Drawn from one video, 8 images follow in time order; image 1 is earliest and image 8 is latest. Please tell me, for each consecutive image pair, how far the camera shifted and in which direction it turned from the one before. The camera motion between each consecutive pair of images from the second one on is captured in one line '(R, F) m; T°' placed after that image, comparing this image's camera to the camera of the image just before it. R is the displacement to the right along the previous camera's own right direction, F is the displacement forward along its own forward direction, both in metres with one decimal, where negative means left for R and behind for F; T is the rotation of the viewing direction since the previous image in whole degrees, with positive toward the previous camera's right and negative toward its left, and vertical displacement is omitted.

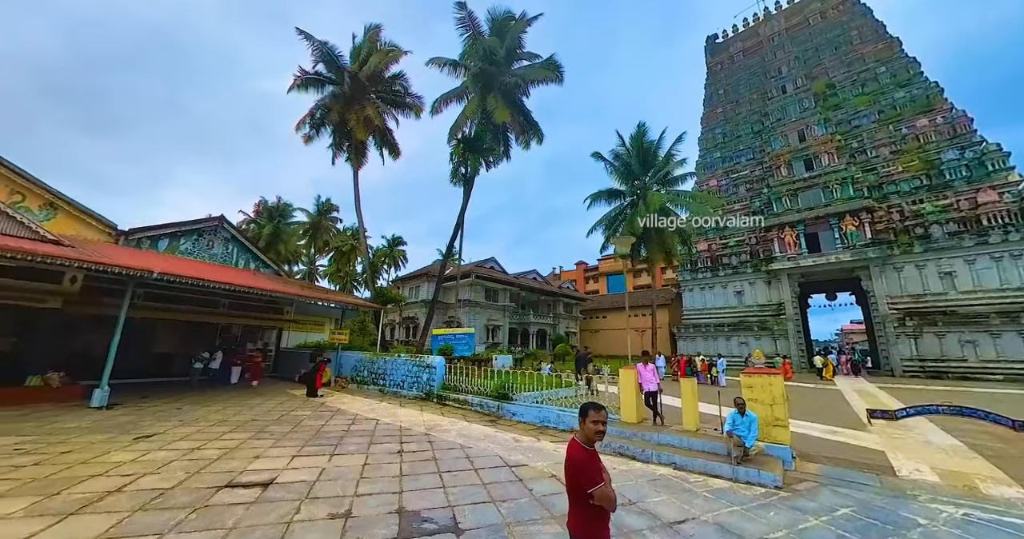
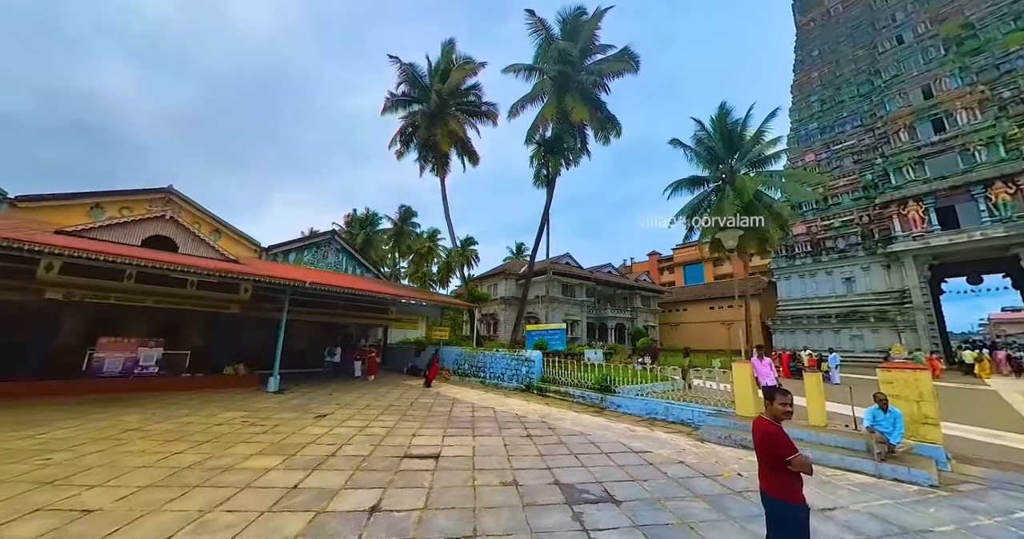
(-0.7, -0.6) m; -10°
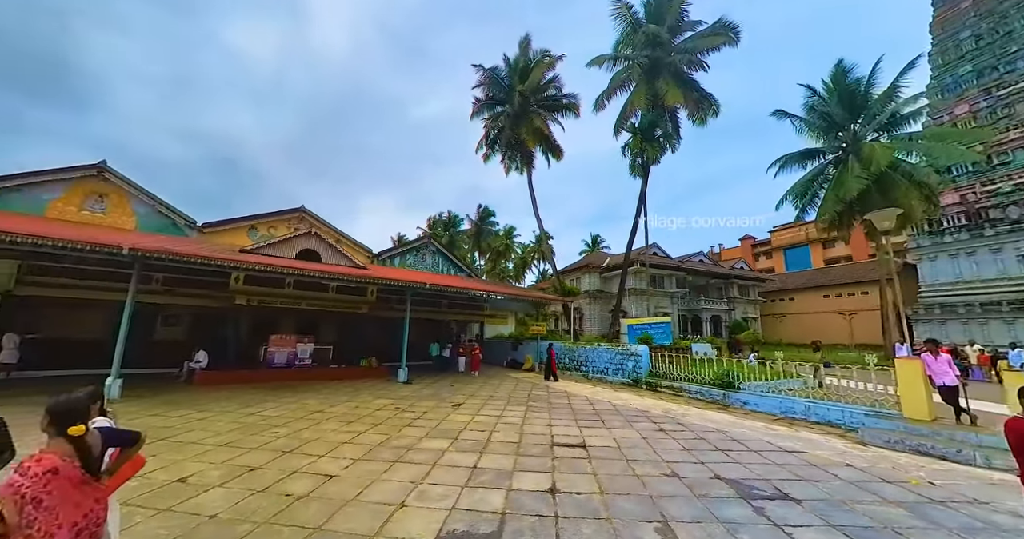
(-0.9, -0.3) m; -11°
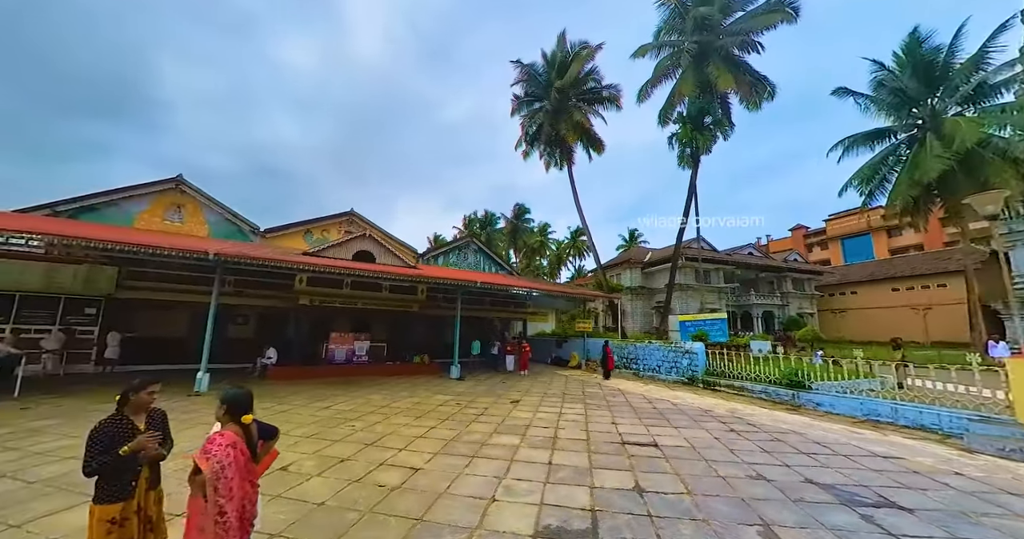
(-0.5, 0.0) m; -5°
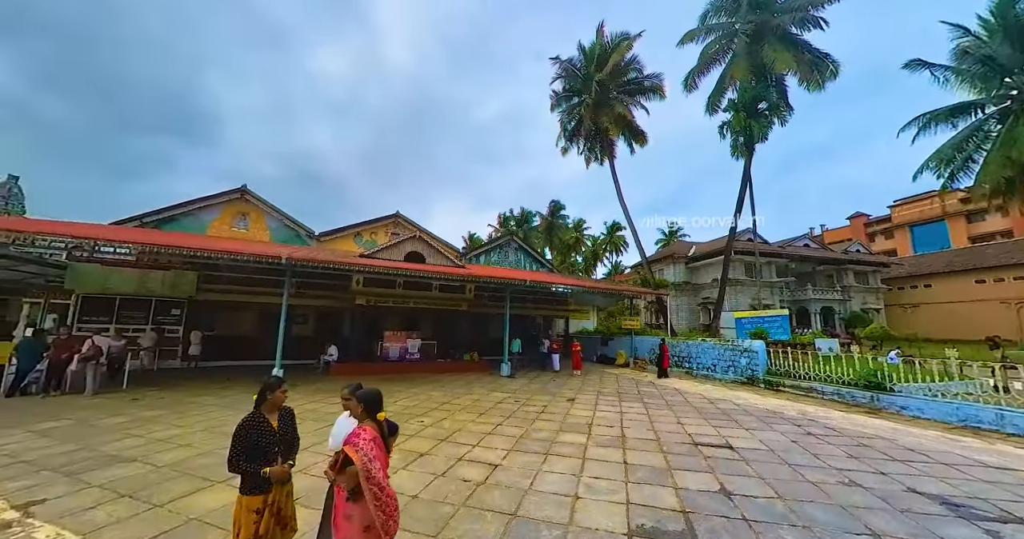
(-0.4, -0.1) m; -5°
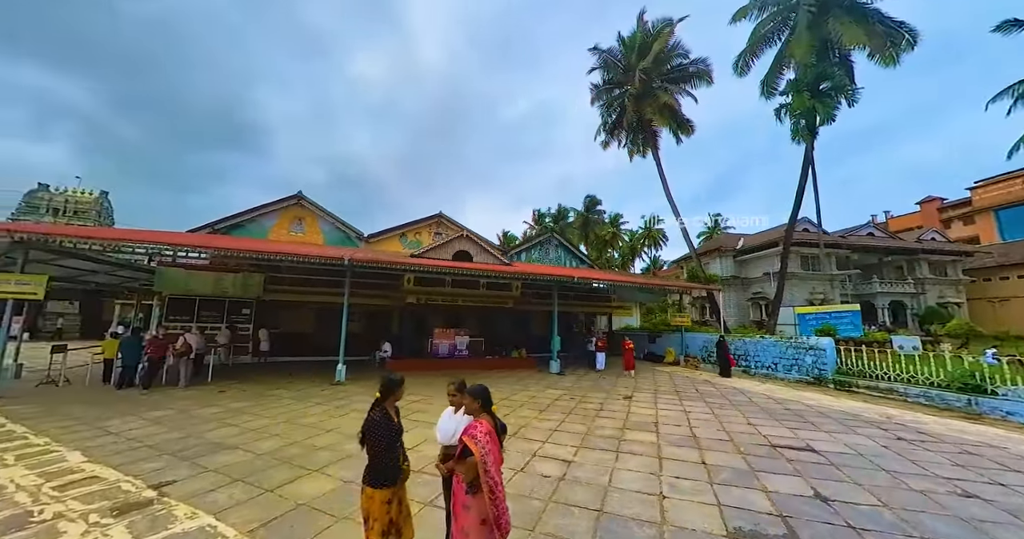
(-0.4, 0.0) m; -5°
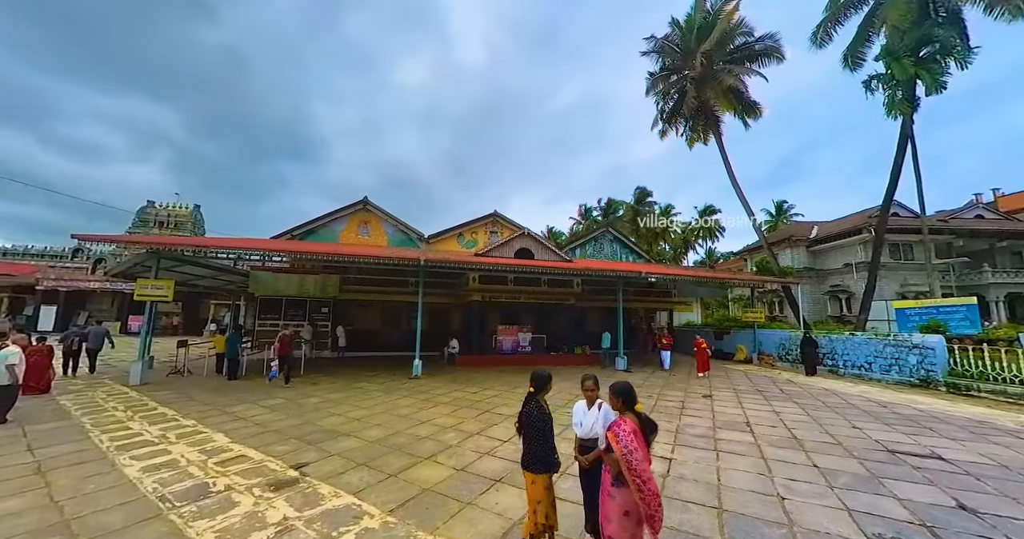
(-0.6, -0.1) m; -7°
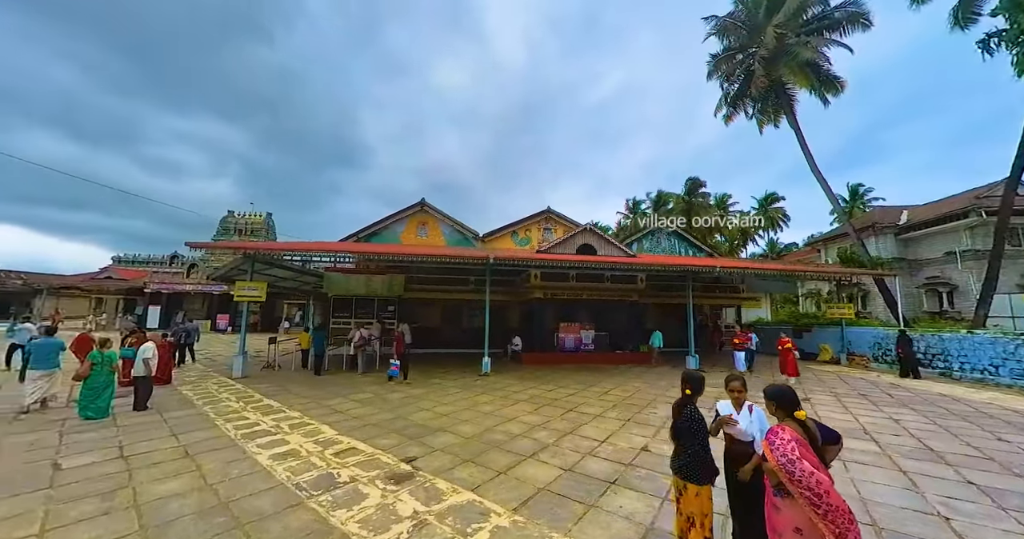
(-0.7, 0.0) m; -7°
